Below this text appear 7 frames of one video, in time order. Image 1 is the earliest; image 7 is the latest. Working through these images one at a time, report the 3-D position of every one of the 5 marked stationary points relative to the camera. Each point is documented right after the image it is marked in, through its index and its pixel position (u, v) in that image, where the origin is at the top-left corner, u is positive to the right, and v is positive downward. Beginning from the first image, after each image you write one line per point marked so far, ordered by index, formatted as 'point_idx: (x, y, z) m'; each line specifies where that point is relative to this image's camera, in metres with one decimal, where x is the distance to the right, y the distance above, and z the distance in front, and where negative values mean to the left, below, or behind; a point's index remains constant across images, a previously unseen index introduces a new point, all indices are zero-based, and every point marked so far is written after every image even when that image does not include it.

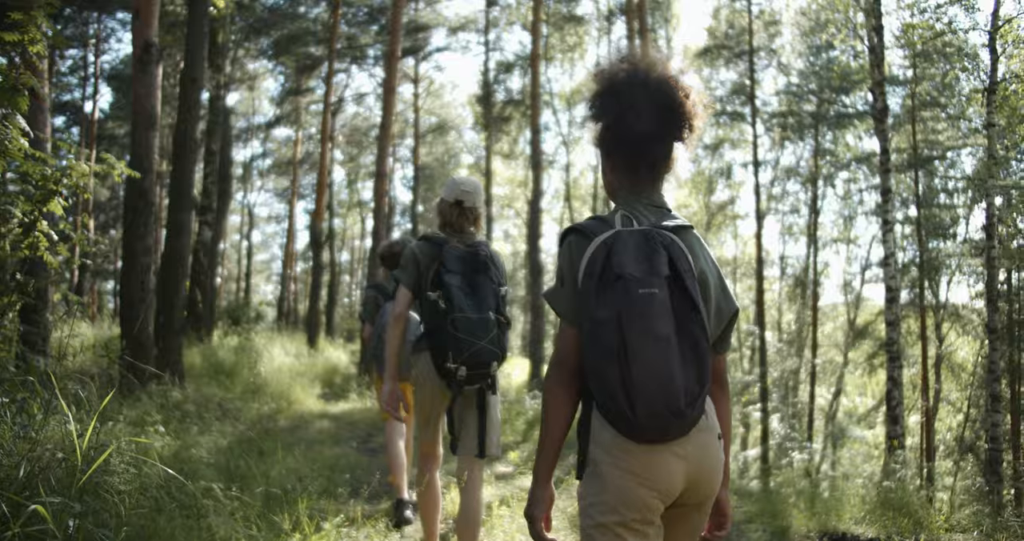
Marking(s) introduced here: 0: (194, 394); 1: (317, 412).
0: (-3.0, -1.2, +8.8) m
1: (-2.2, -1.6, +10.4) m
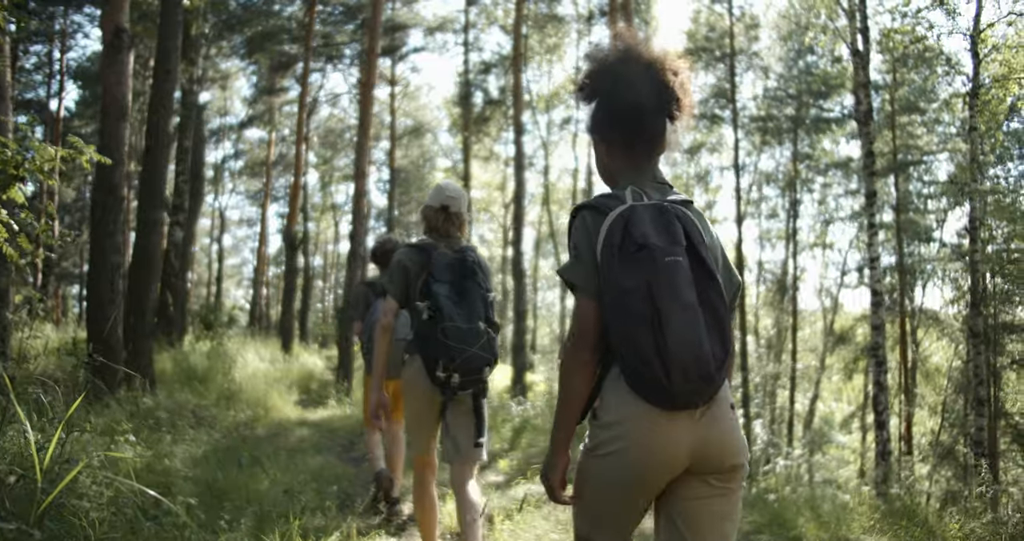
0: (-3.1, -1.2, +8.3) m
1: (-2.3, -1.6, +9.9) m
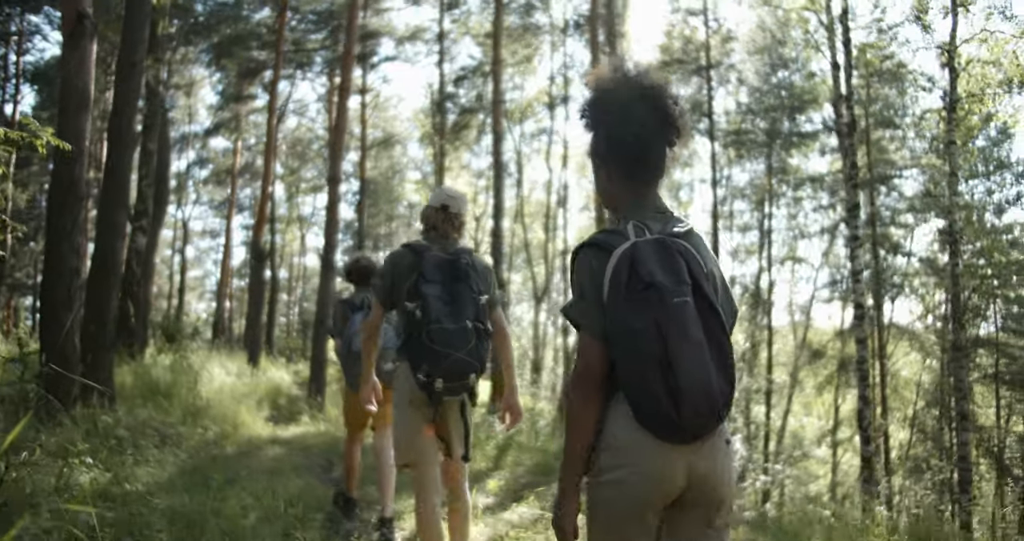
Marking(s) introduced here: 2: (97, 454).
0: (-3.2, -1.2, +7.7) m
1: (-2.5, -1.6, +9.3) m
2: (-2.8, -1.3, +6.3) m
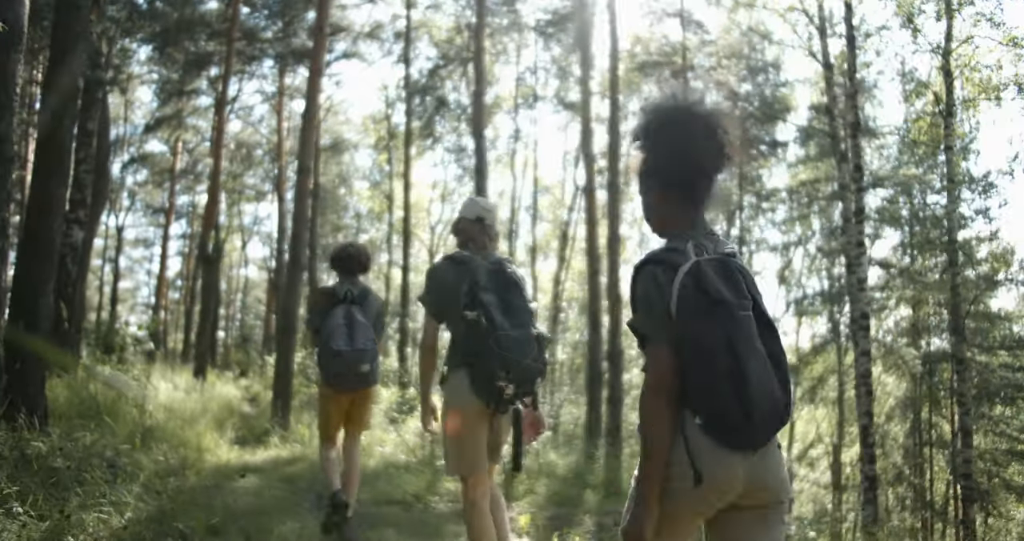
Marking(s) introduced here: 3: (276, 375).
0: (-2.9, -1.1, +6.1) m
1: (-2.3, -1.6, +7.7) m
2: (-2.4, -1.1, +4.7) m
3: (-3.1, -1.4, +12.3) m
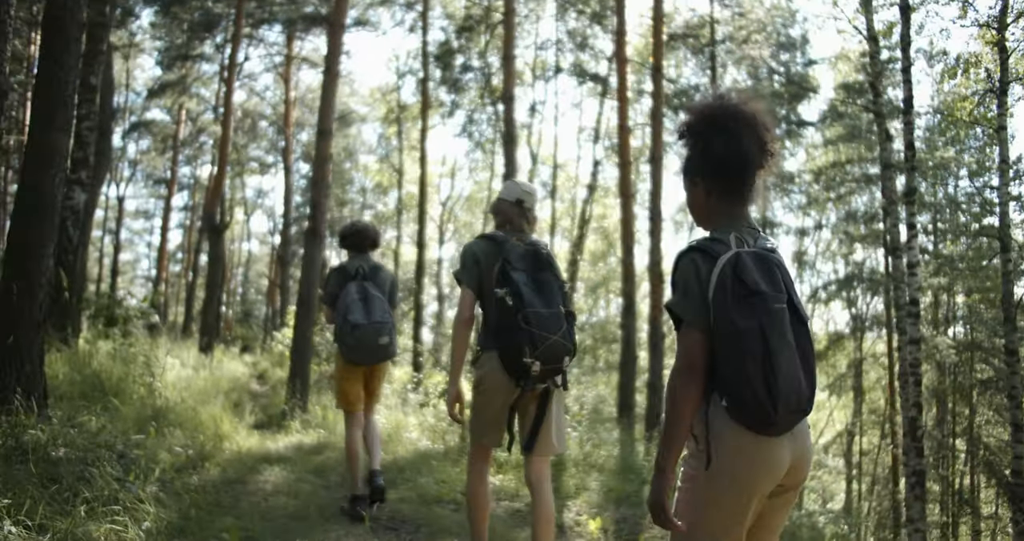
0: (-2.5, -0.9, +5.3) m
1: (-1.9, -1.3, +6.9) m
2: (-2.0, -0.9, +3.8) m
3: (-2.7, -1.0, +11.5) m
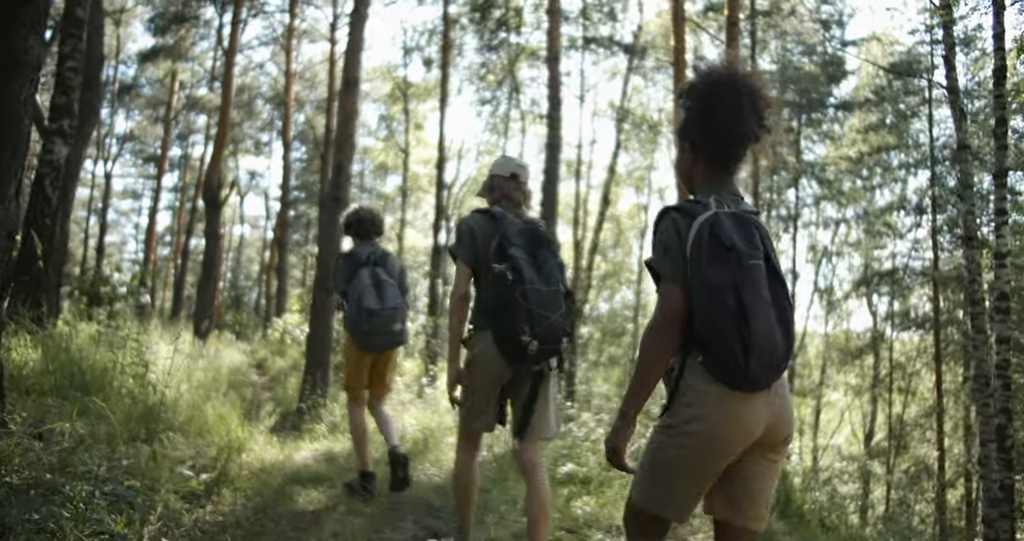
0: (-1.9, -0.7, +3.7) m
1: (-1.4, -1.1, +5.3) m
2: (-1.4, -0.8, +2.3) m
3: (-2.2, -0.8, +9.9) m
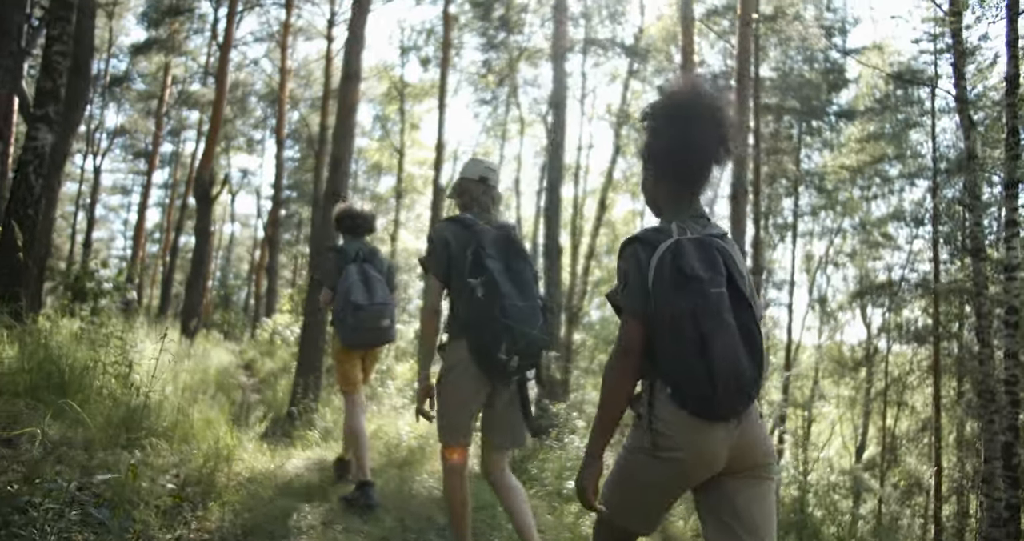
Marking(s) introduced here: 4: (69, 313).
0: (-1.8, -0.6, +3.3) m
1: (-1.3, -1.1, +5.0) m
2: (-1.3, -0.7, +1.9) m
3: (-2.2, -0.7, +9.5) m
4: (-4.6, -0.4, +9.7) m
